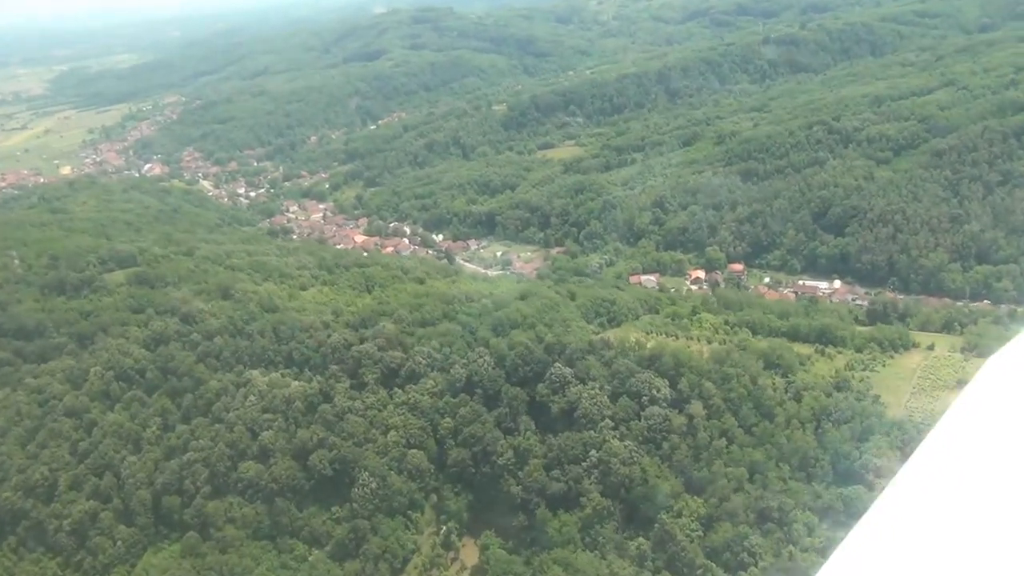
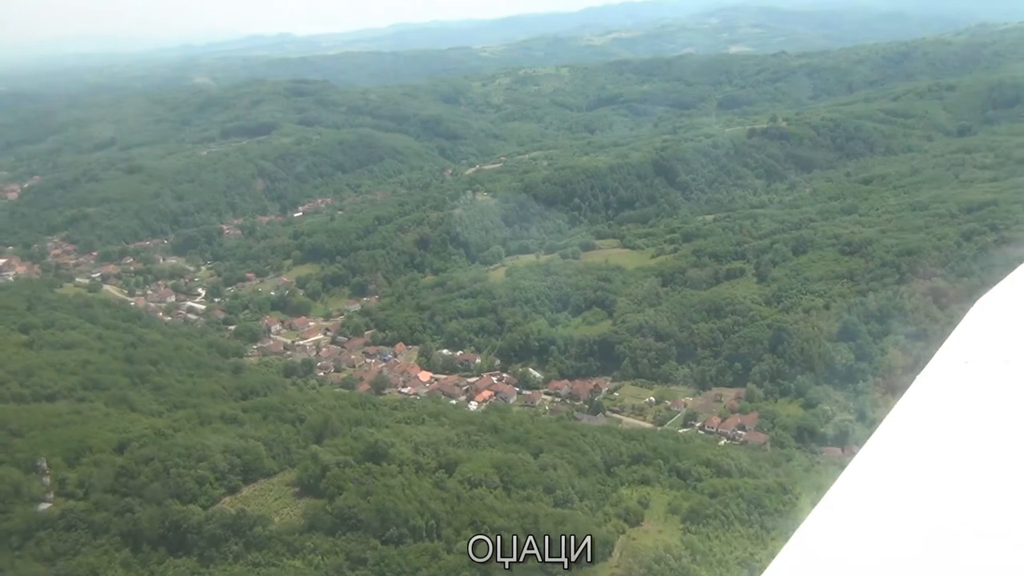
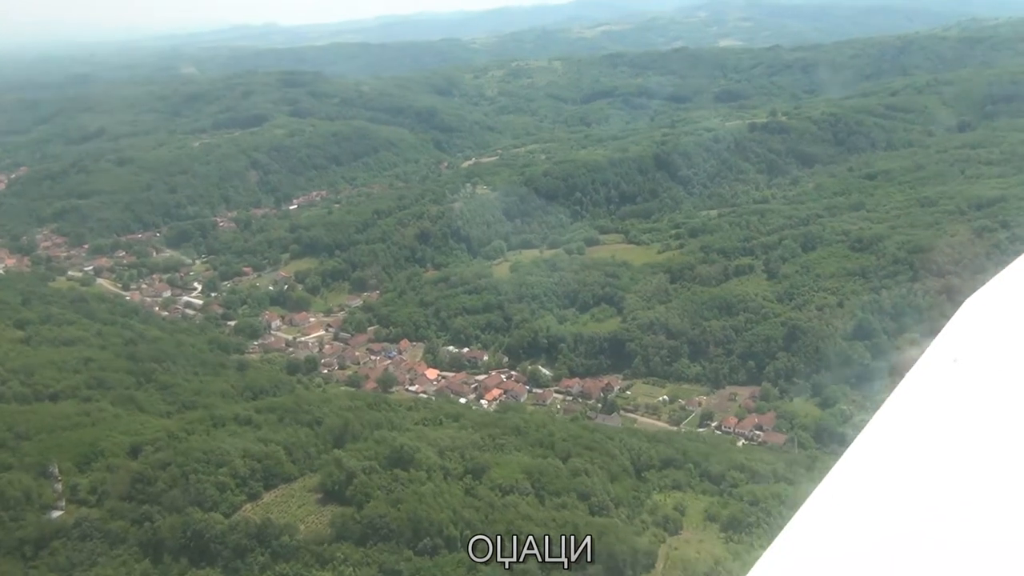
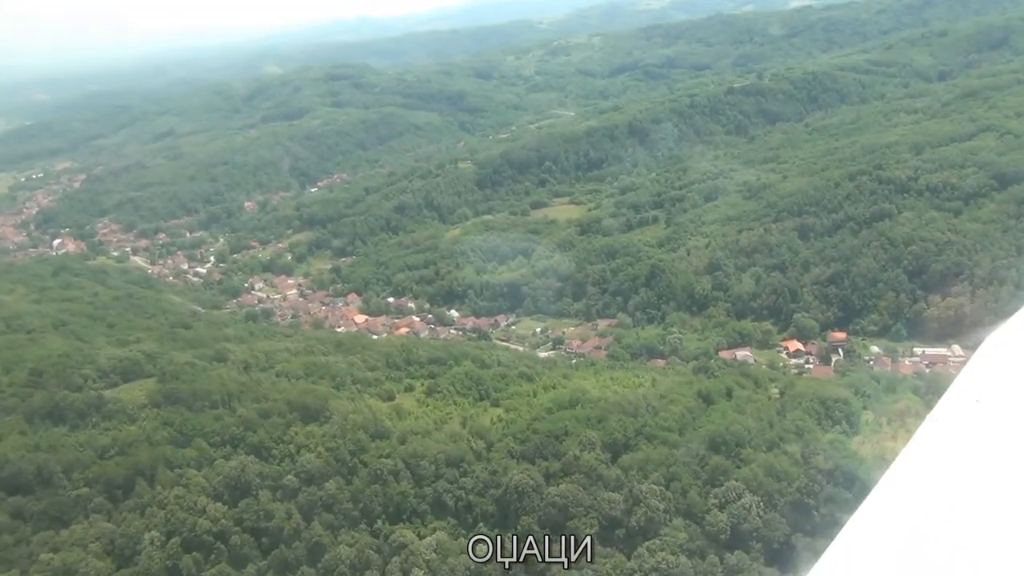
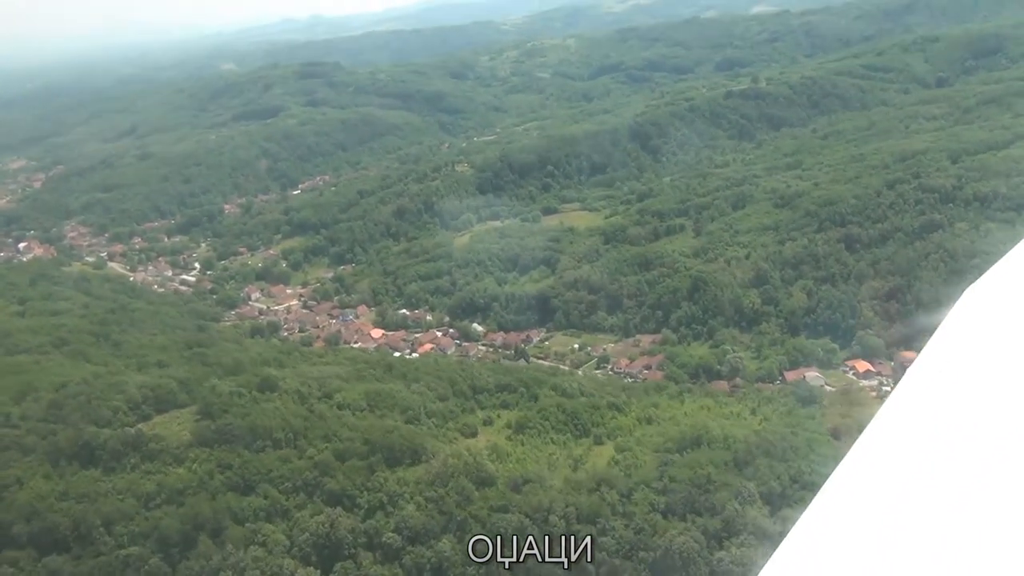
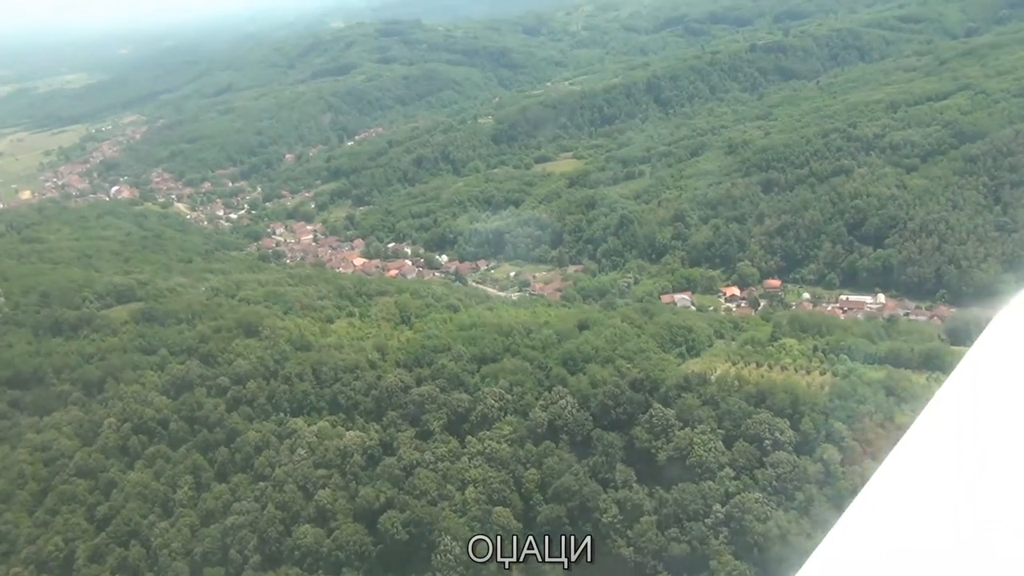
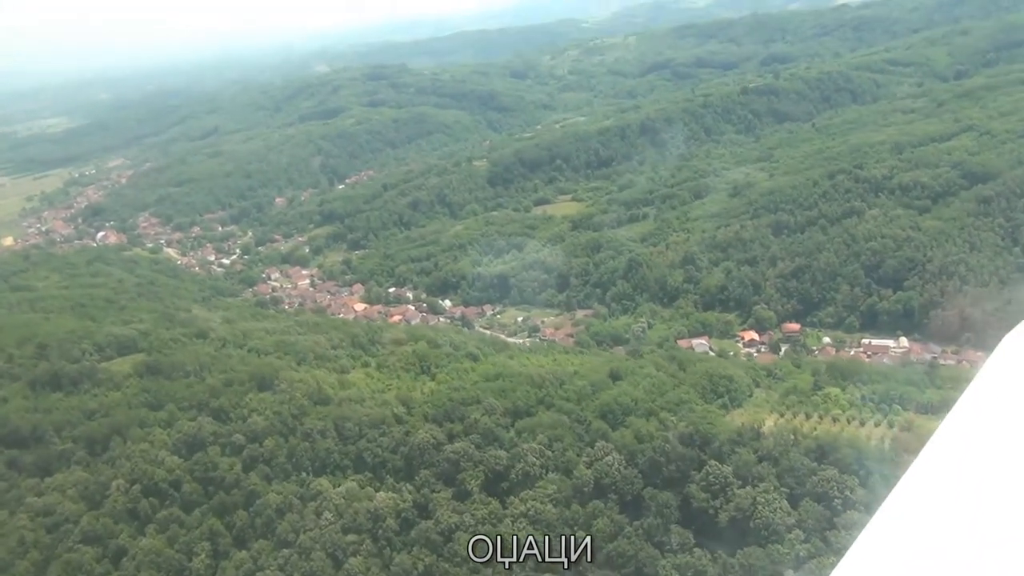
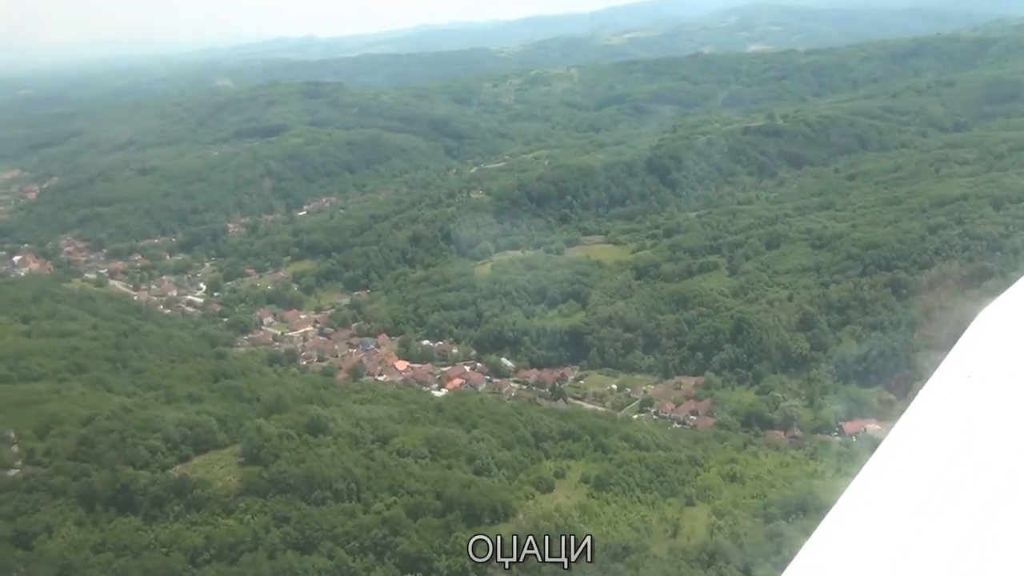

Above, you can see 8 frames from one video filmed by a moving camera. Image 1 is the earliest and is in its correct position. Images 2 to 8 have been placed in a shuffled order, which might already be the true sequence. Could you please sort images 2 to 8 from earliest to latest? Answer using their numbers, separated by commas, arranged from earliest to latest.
6, 7, 4, 5, 8, 2, 3
